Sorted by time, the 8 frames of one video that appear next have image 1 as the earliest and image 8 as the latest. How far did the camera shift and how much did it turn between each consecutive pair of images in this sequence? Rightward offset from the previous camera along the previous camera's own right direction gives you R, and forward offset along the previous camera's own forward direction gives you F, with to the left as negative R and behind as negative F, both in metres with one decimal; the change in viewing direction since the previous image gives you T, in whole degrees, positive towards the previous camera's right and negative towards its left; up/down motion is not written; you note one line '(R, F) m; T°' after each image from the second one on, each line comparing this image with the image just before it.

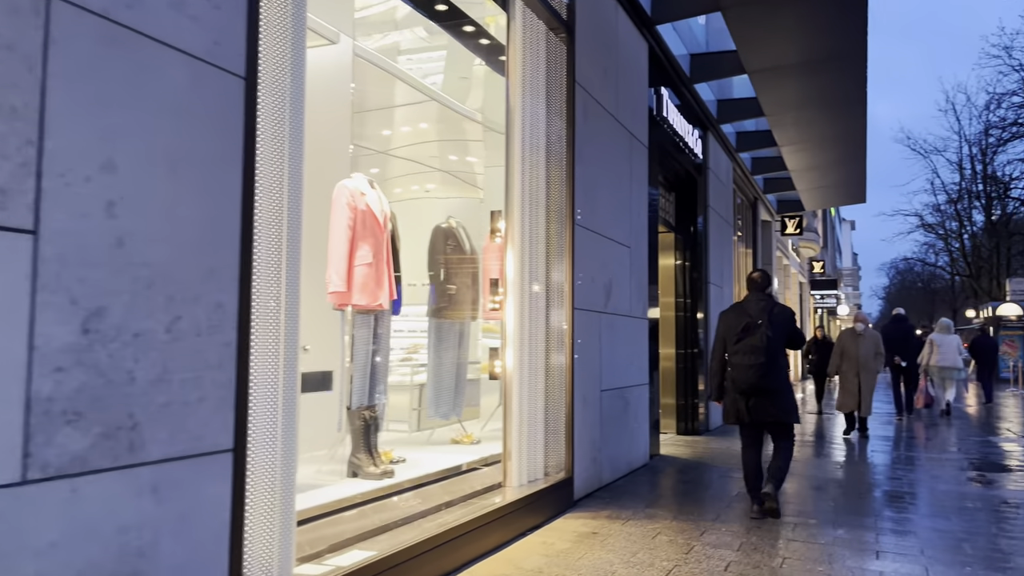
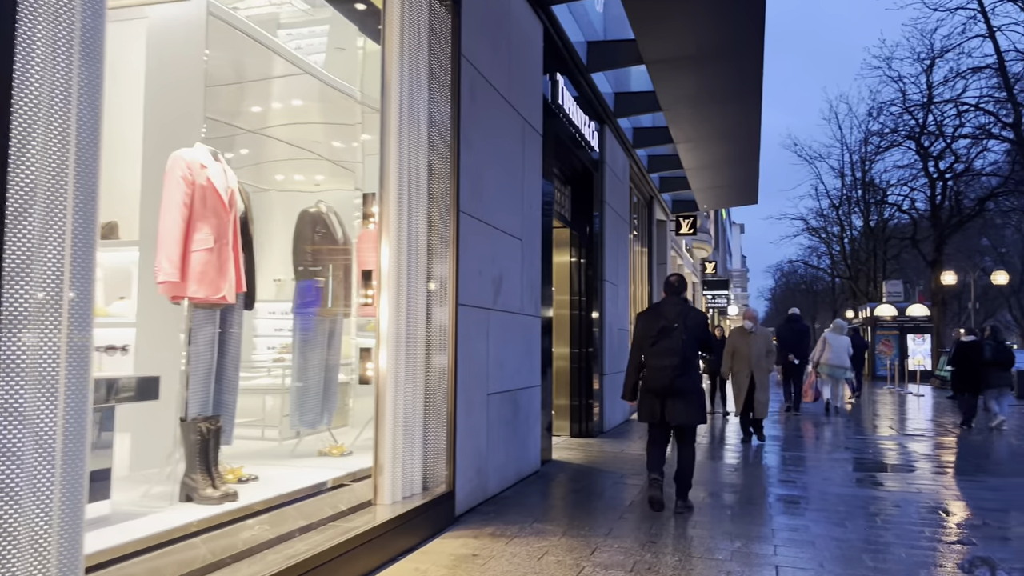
(+0.2, +0.6) m; +7°
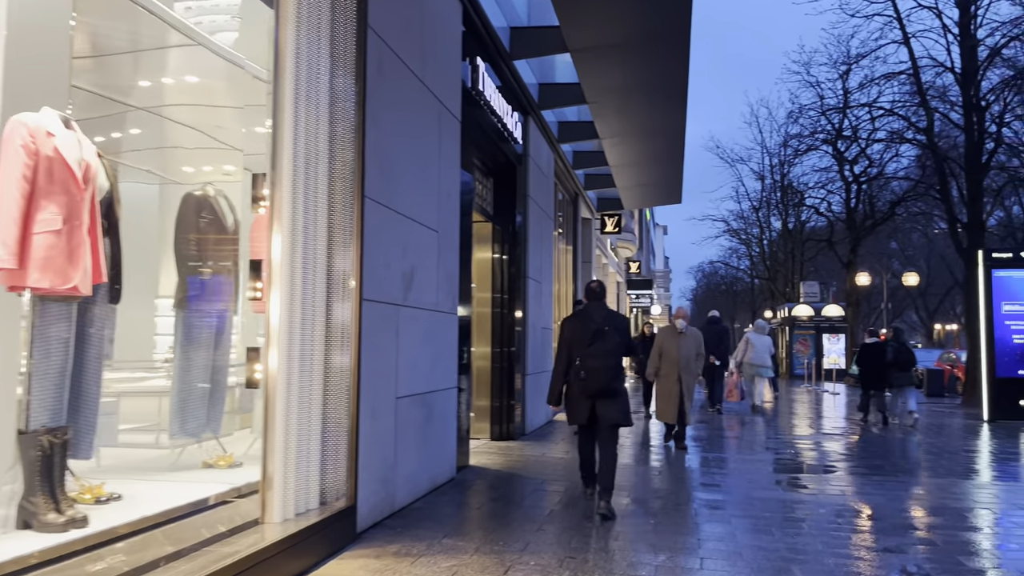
(+0.1, +0.5) m; +5°
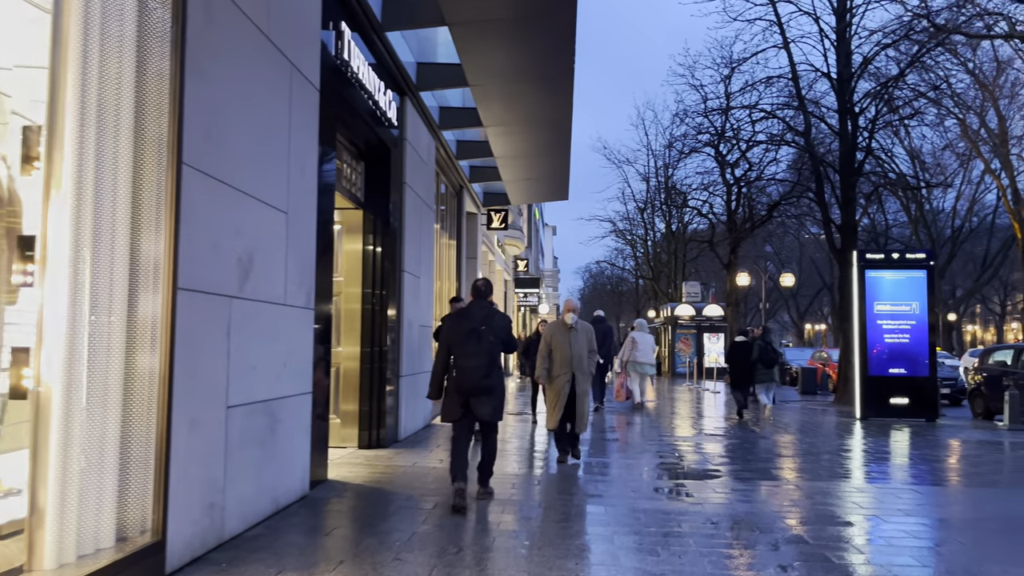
(+0.2, +0.7) m; +8°
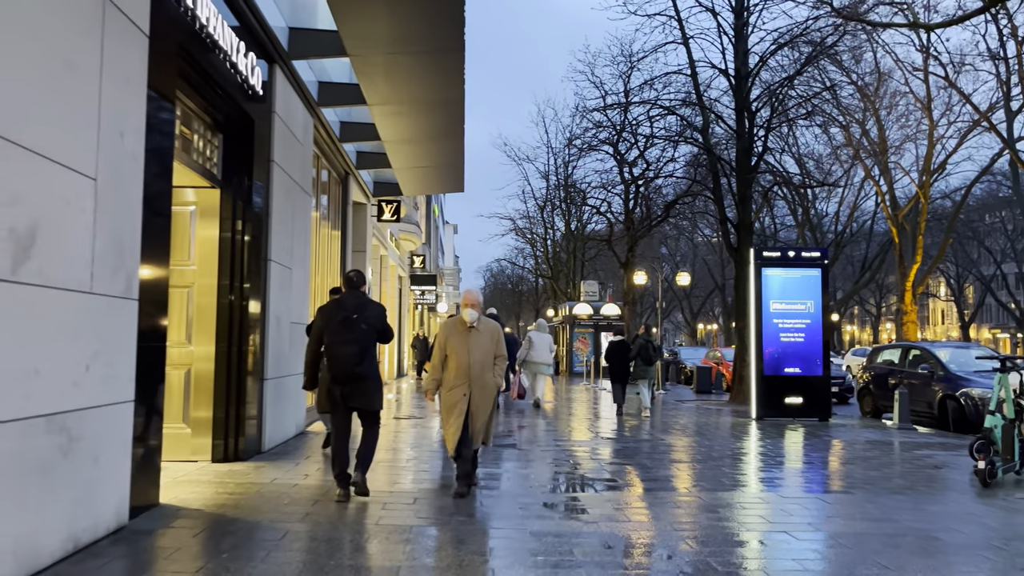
(+0.2, +0.9) m; +7°
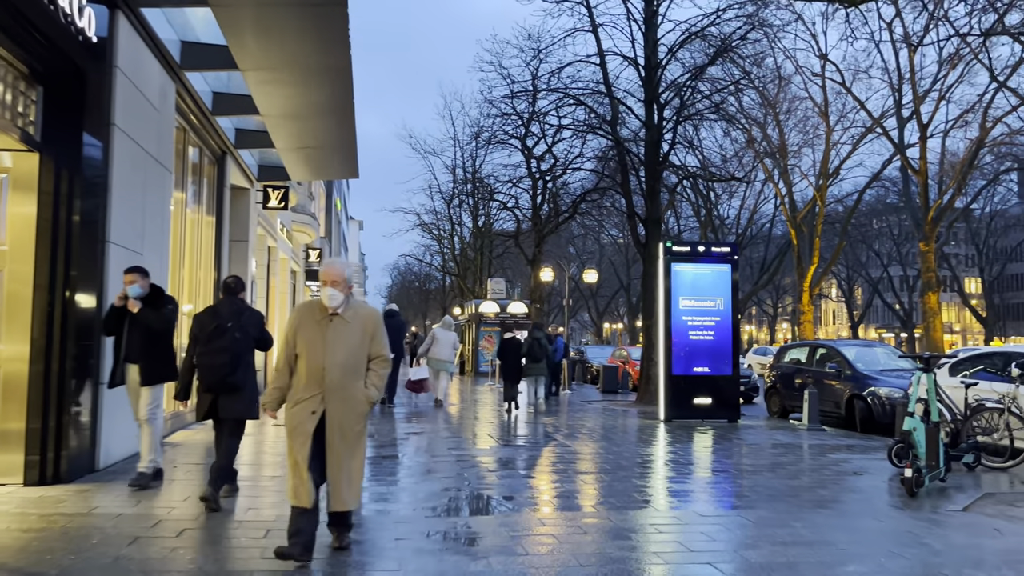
(+0.2, +1.1) m; +6°
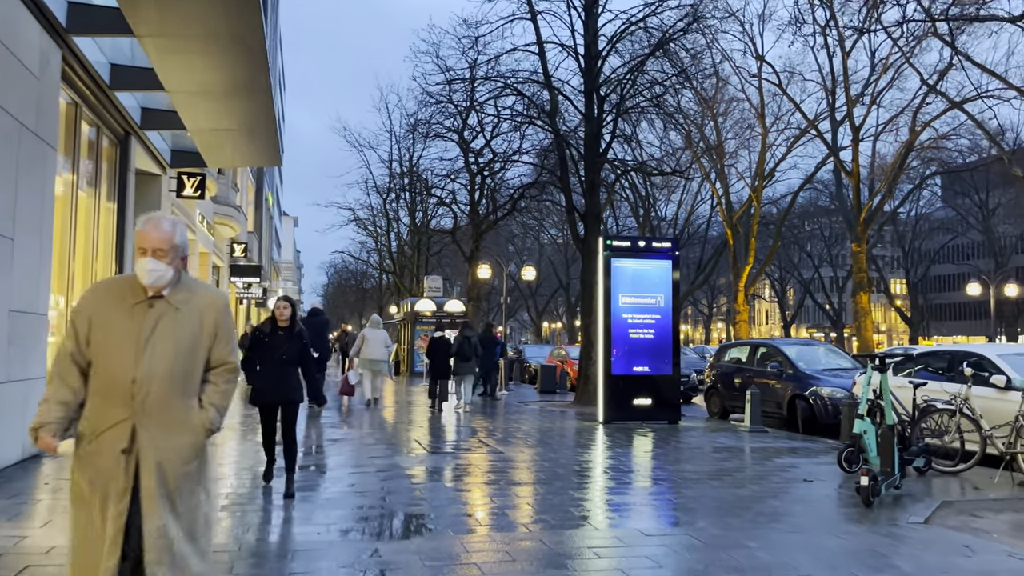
(+0.1, +0.8) m; +4°
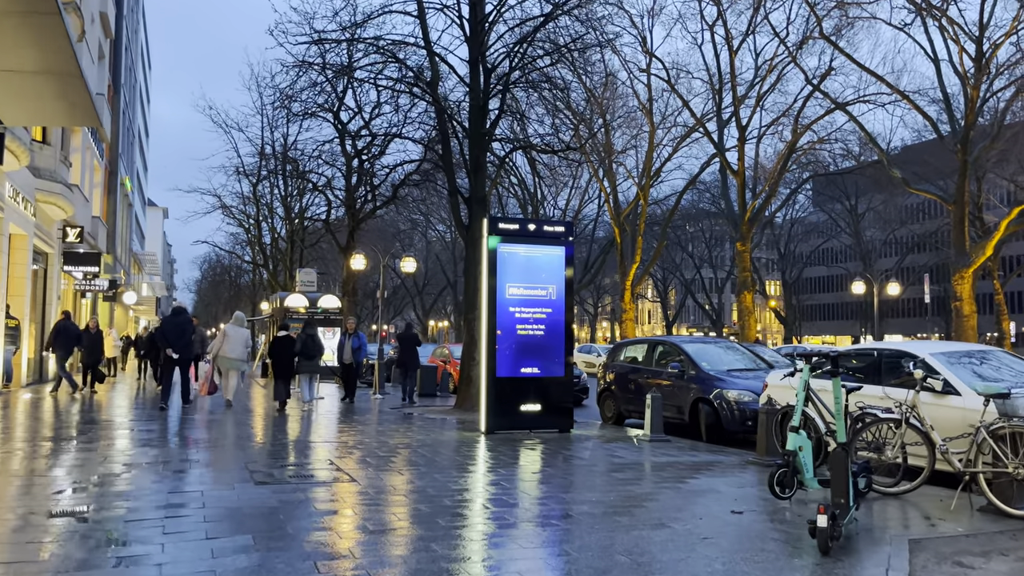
(+0.3, +2.0) m; +8°
